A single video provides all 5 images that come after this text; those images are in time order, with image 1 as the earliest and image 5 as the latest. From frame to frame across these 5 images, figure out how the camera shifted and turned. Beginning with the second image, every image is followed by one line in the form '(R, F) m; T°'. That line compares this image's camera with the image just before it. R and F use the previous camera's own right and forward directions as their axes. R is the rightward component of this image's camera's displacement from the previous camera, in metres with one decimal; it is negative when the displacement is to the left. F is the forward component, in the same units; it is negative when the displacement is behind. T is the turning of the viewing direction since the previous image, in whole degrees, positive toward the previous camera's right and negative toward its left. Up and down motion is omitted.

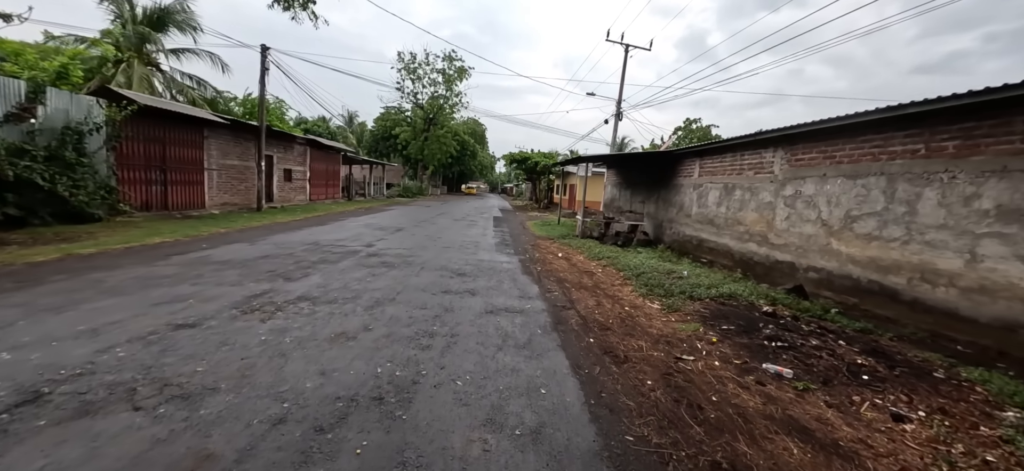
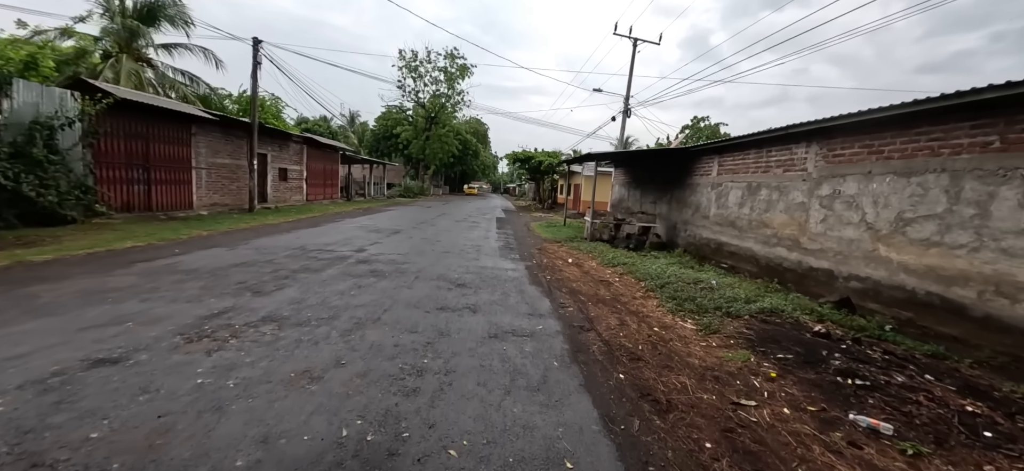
(-0.1, +0.7) m; 0°
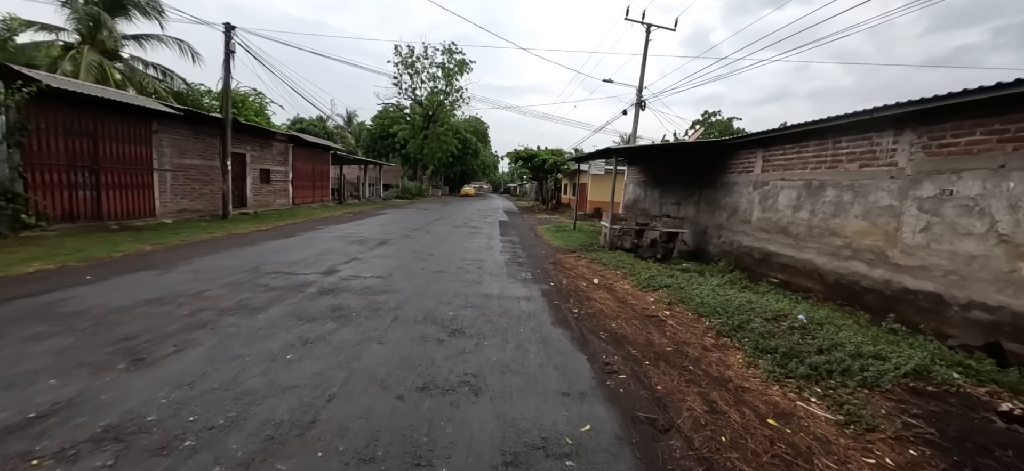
(-0.1, +1.5) m; 0°
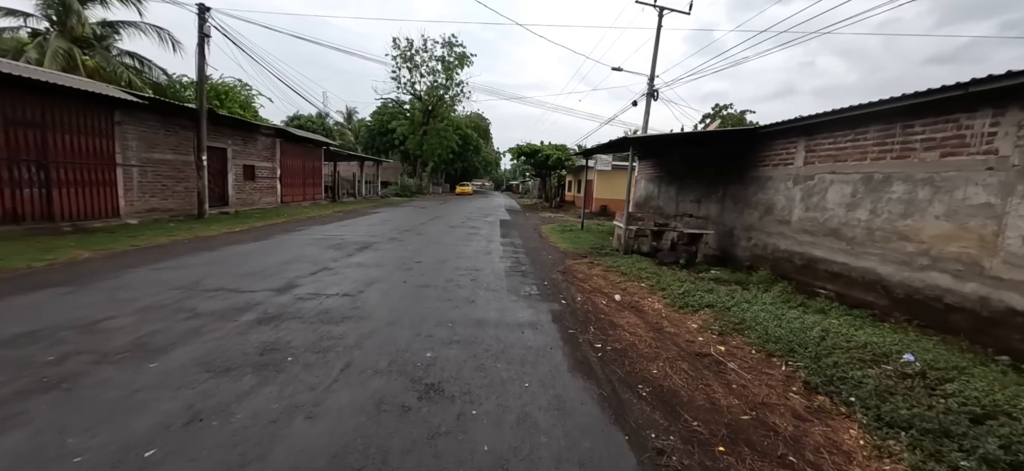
(0.0, +1.1) m; 0°
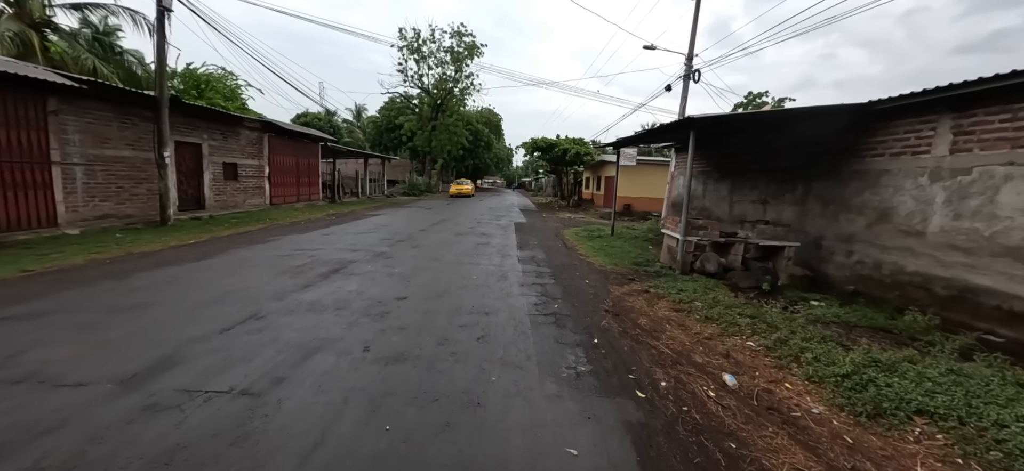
(-0.2, +1.9) m; -2°
